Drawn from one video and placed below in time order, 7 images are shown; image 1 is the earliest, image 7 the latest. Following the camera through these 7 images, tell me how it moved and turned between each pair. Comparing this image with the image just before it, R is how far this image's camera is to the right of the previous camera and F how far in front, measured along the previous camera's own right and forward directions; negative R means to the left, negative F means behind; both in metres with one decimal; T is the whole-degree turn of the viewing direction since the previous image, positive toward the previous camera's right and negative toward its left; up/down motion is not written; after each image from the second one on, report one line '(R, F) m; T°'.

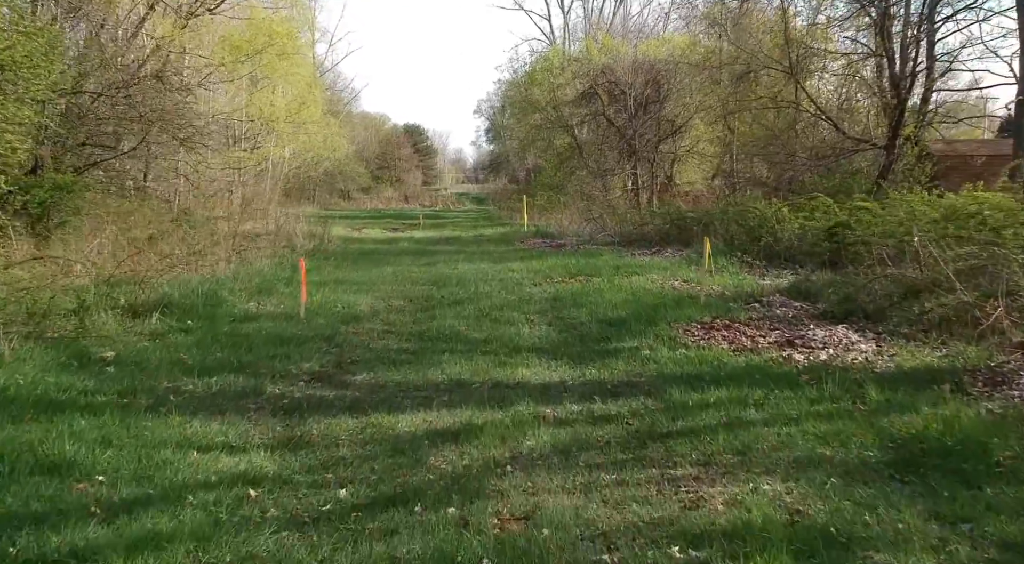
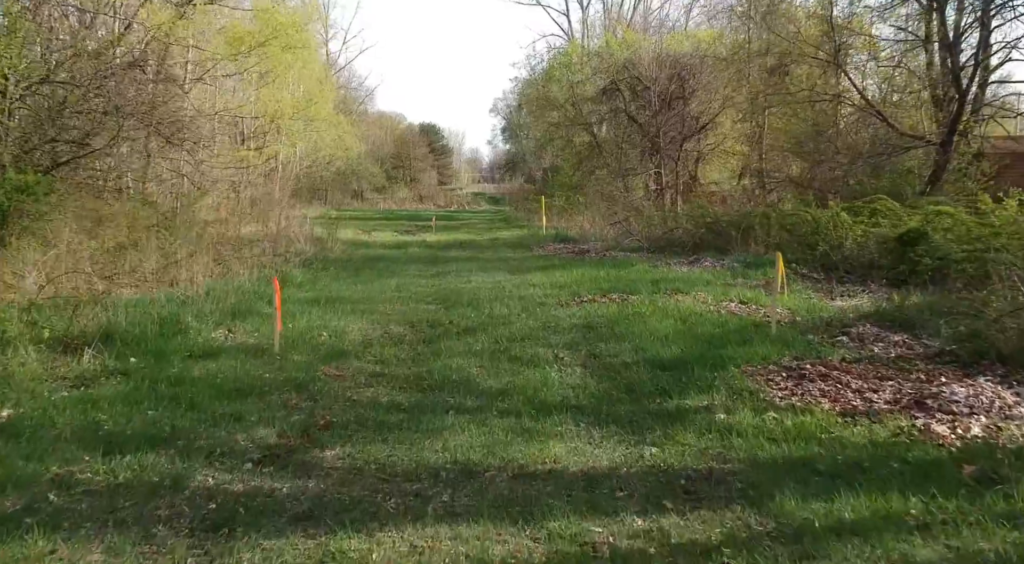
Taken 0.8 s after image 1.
(-0.1, +1.9) m; -1°
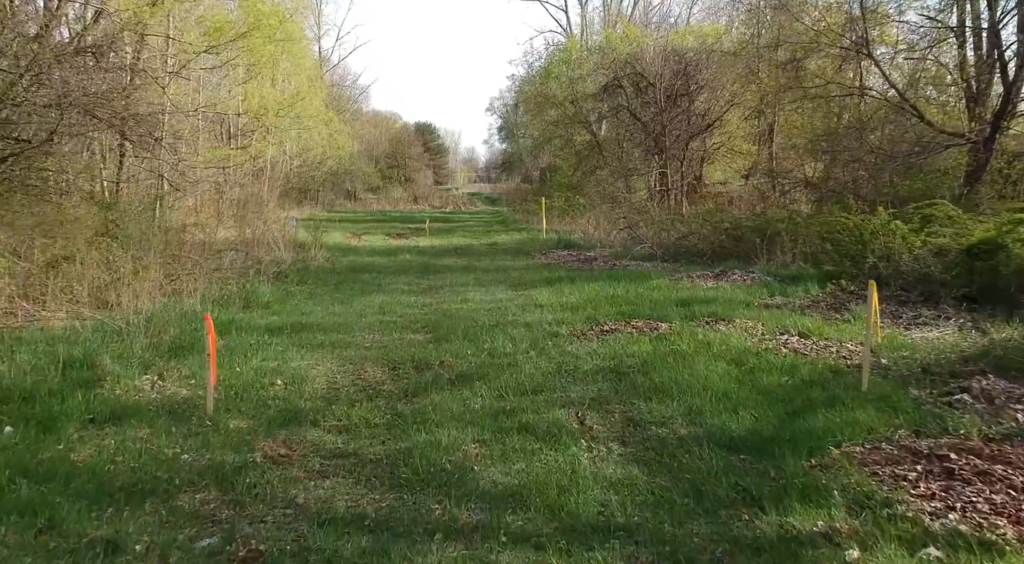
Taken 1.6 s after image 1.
(-0.1, +1.9) m; 0°
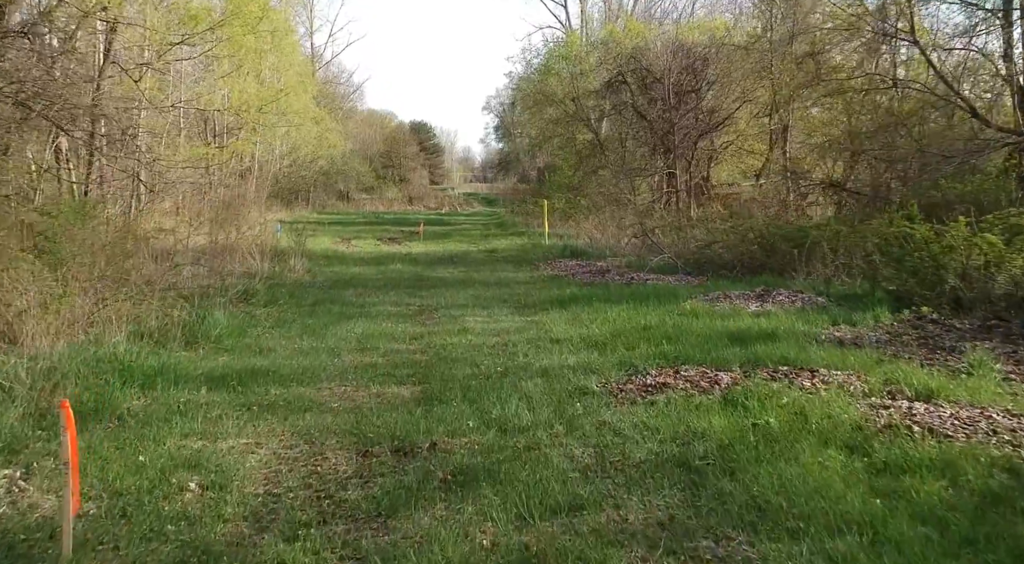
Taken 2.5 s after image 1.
(-0.1, +2.1) m; 0°
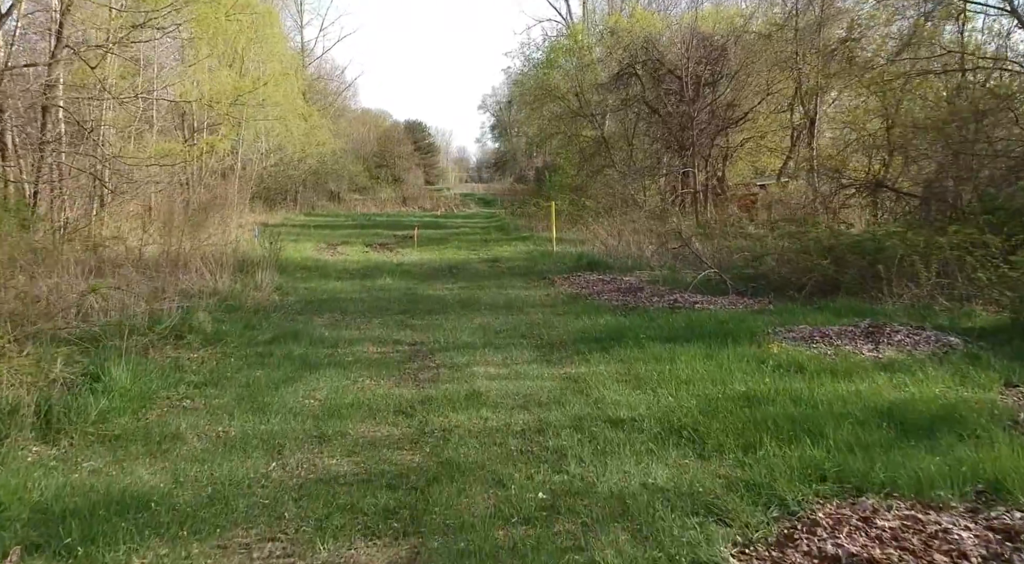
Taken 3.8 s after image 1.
(-0.3, +3.1) m; 0°
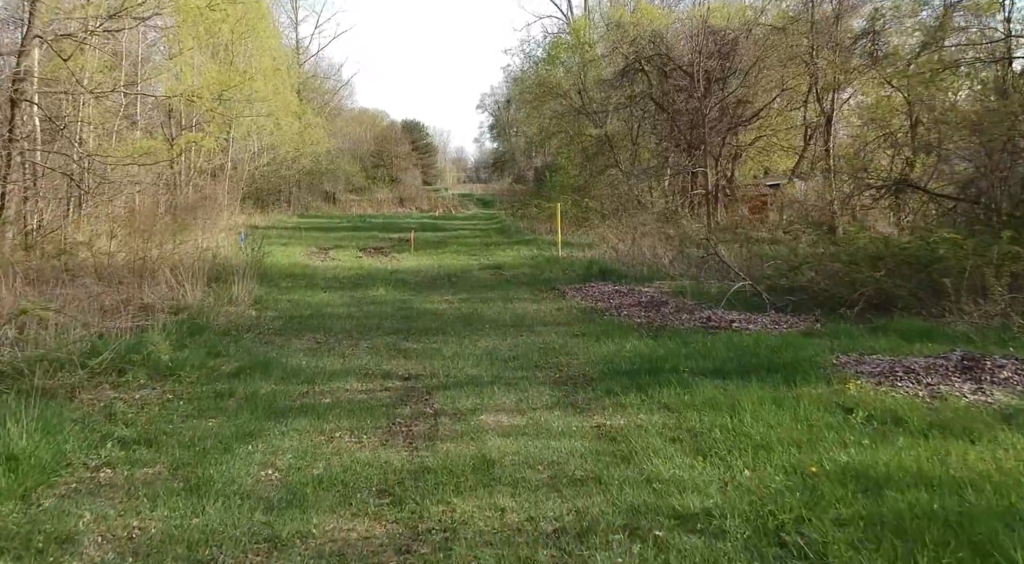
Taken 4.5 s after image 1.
(-0.1, +1.6) m; 0°
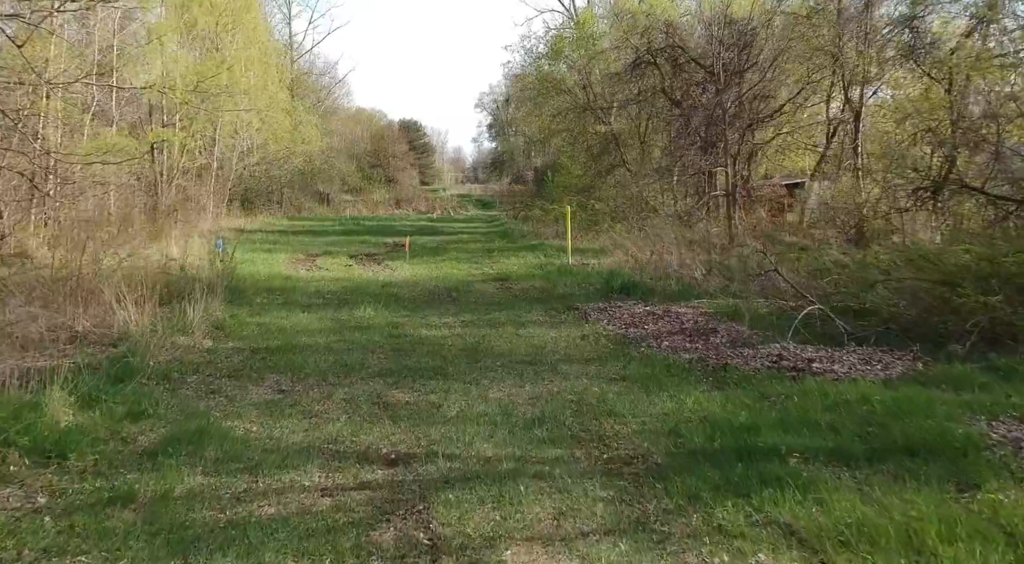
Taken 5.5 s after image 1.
(-0.2, +2.4) m; 0°
